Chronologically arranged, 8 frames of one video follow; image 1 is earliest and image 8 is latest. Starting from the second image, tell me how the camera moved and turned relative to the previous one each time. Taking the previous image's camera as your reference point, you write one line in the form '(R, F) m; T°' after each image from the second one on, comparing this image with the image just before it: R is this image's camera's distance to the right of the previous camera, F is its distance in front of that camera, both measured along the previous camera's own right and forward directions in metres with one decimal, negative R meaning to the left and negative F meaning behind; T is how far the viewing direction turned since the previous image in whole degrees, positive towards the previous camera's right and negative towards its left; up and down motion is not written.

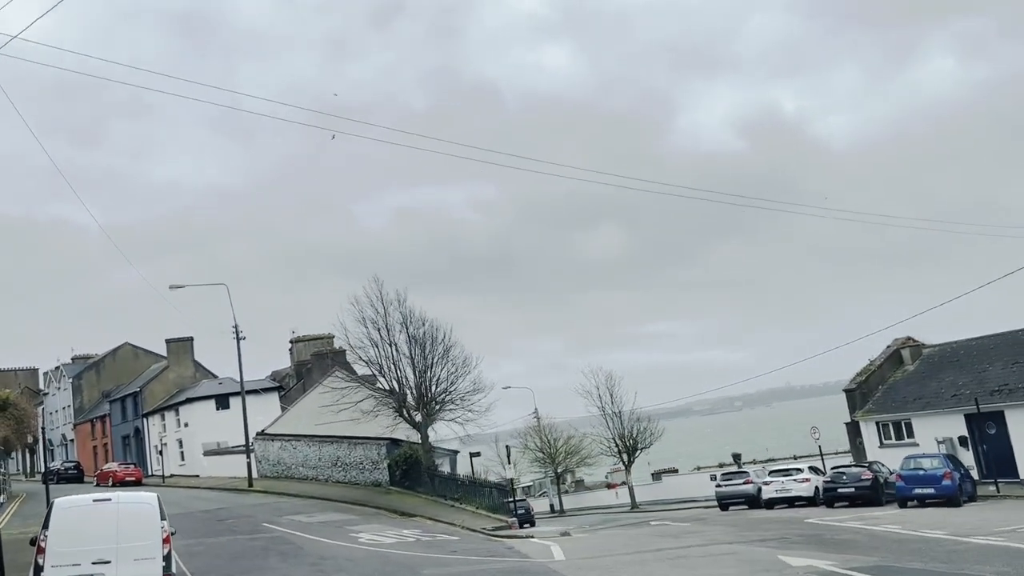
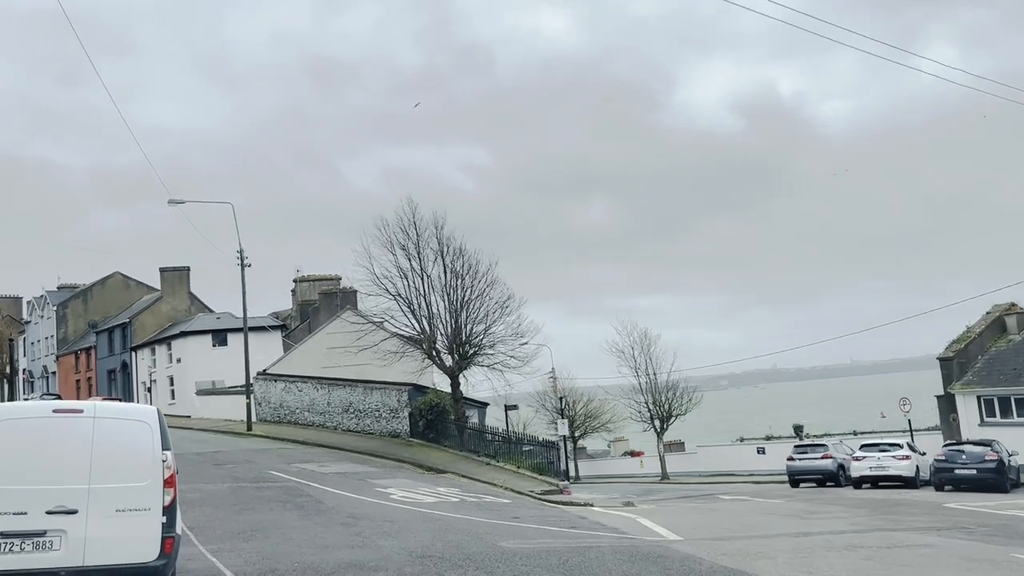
(-2.0, +4.7) m; +1°
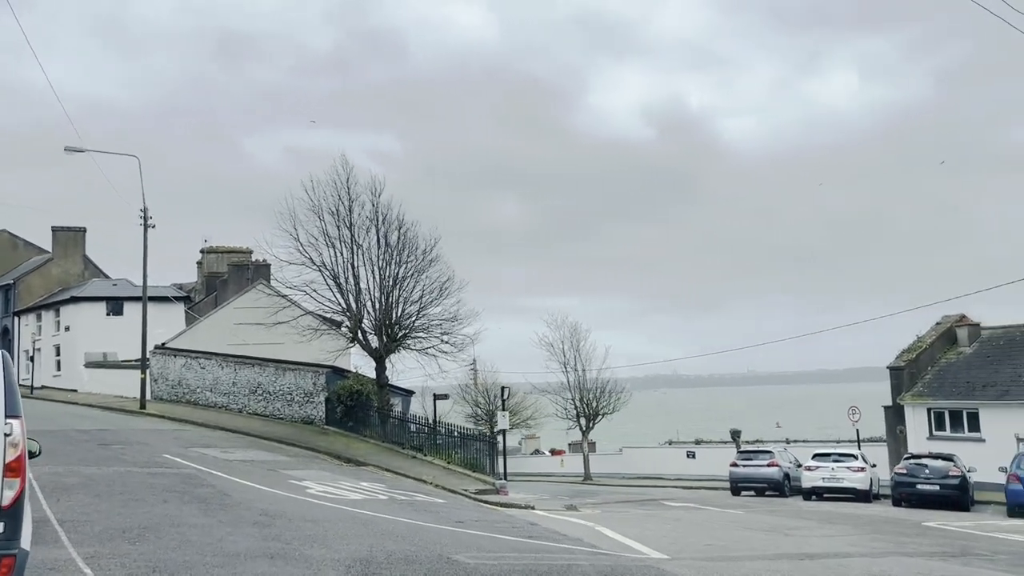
(-0.8, +2.6) m; +6°
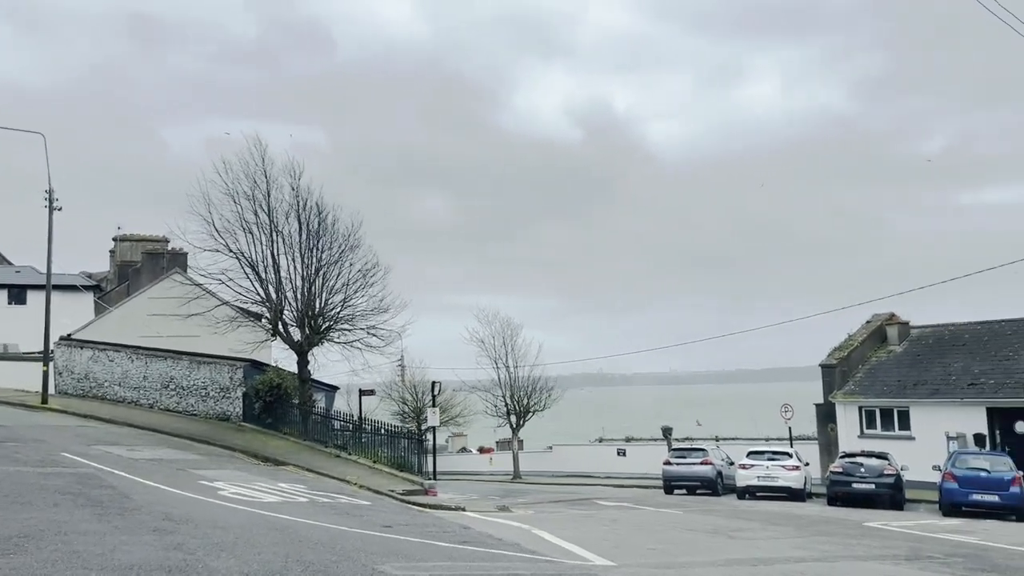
(-0.1, +1.1) m; +5°
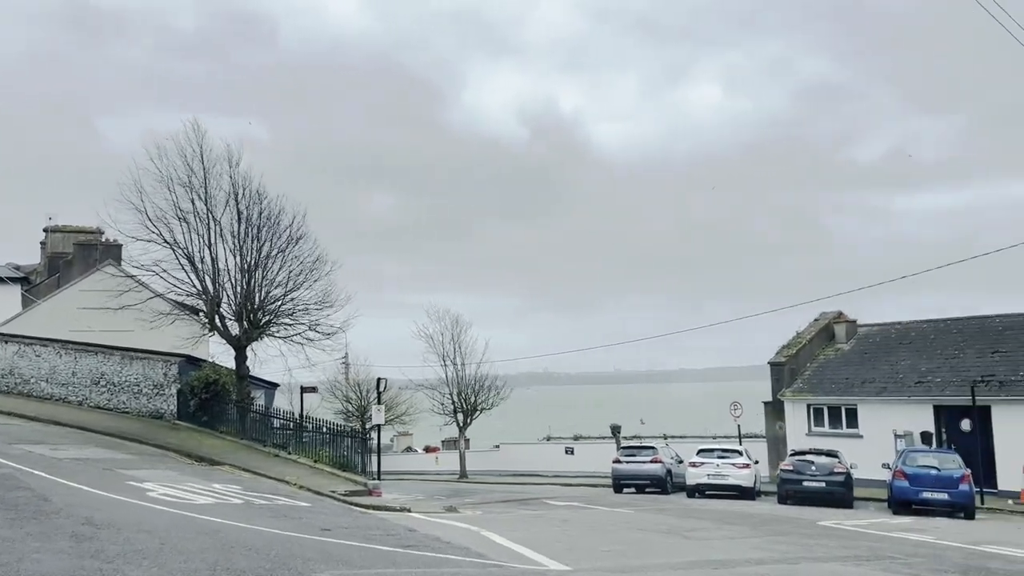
(-0.1, +0.7) m; +3°
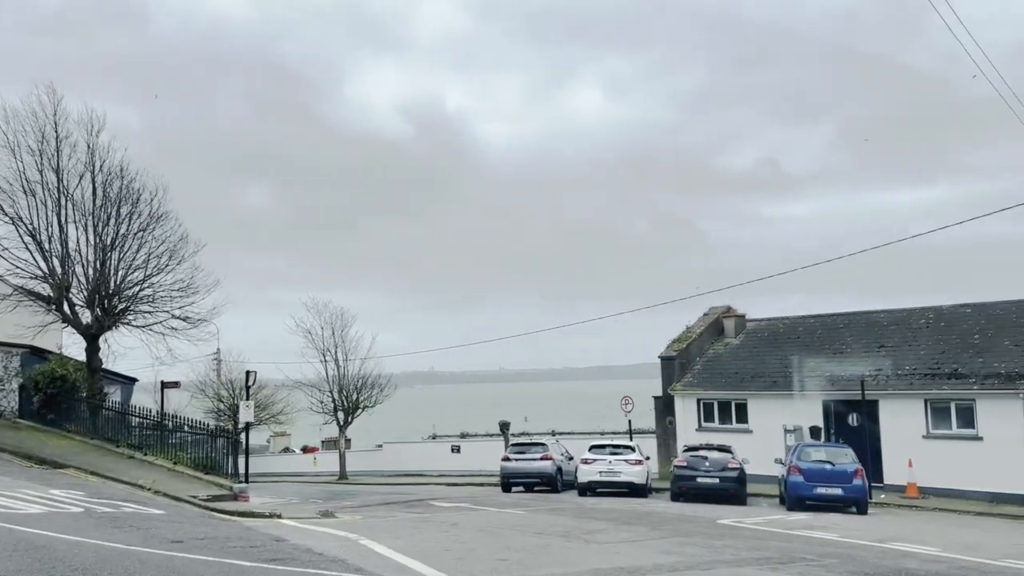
(0.0, +1.4) m; +7°
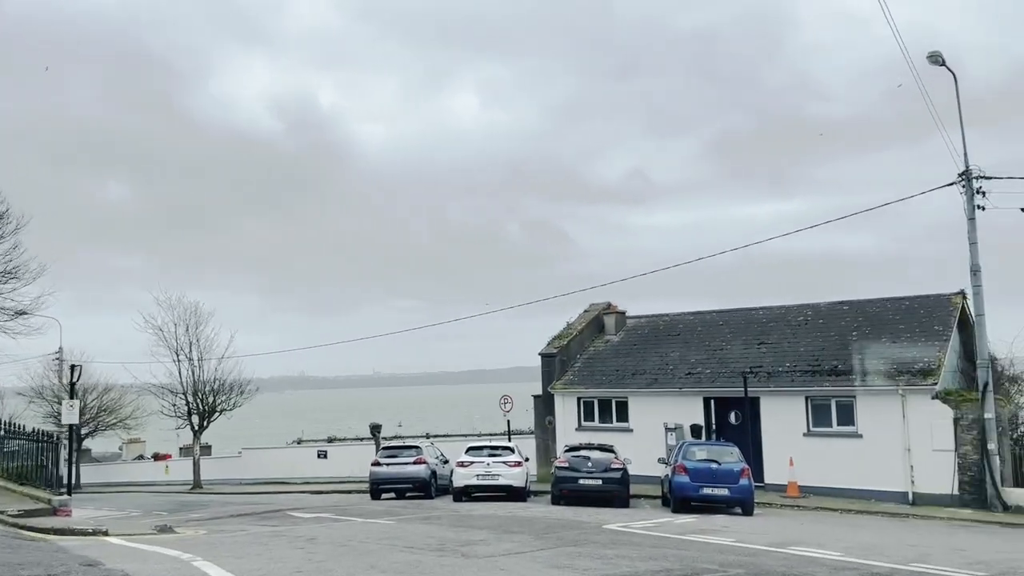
(+0.1, +1.6) m; +8°
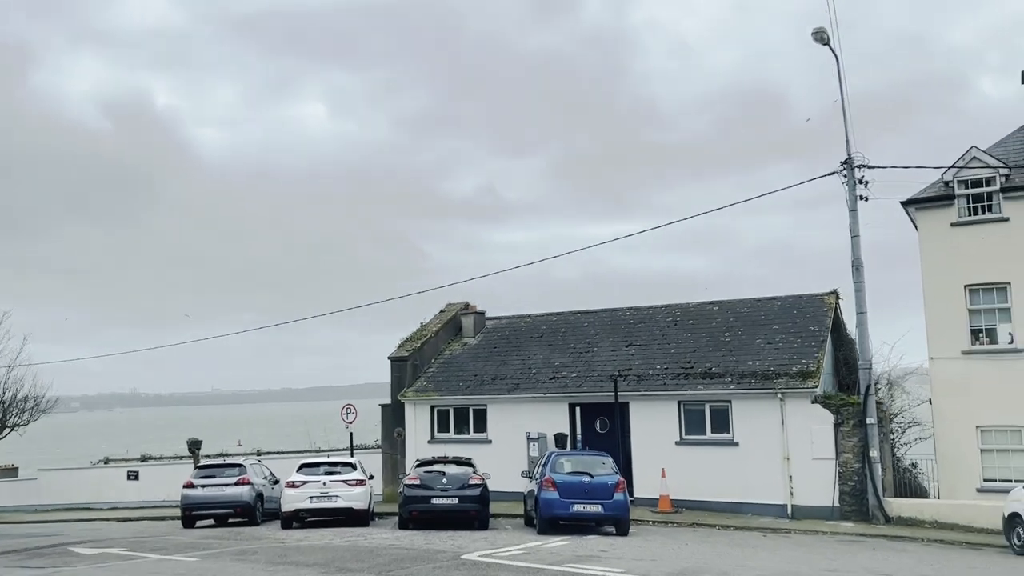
(+0.1, +2.7) m; +10°
